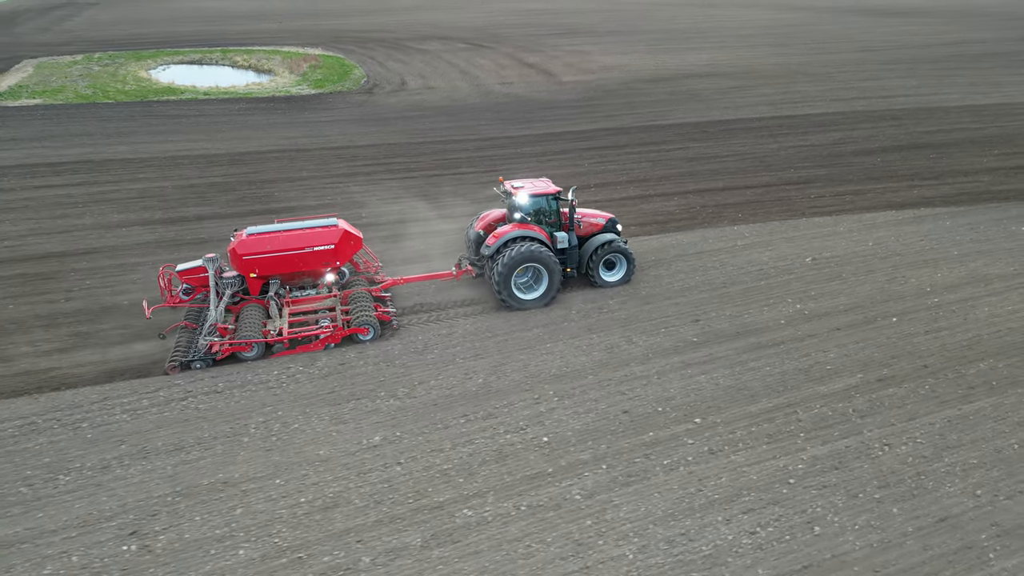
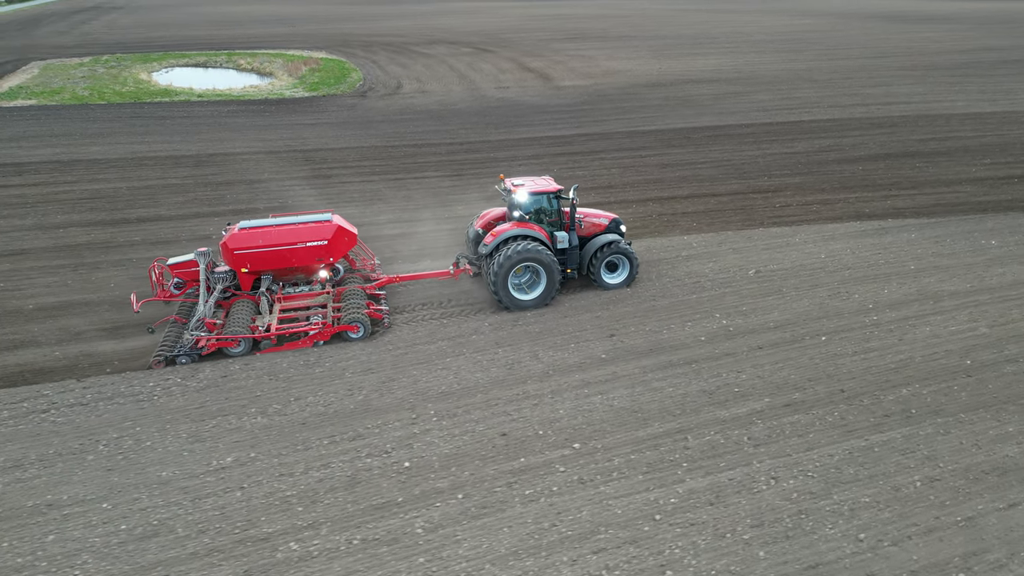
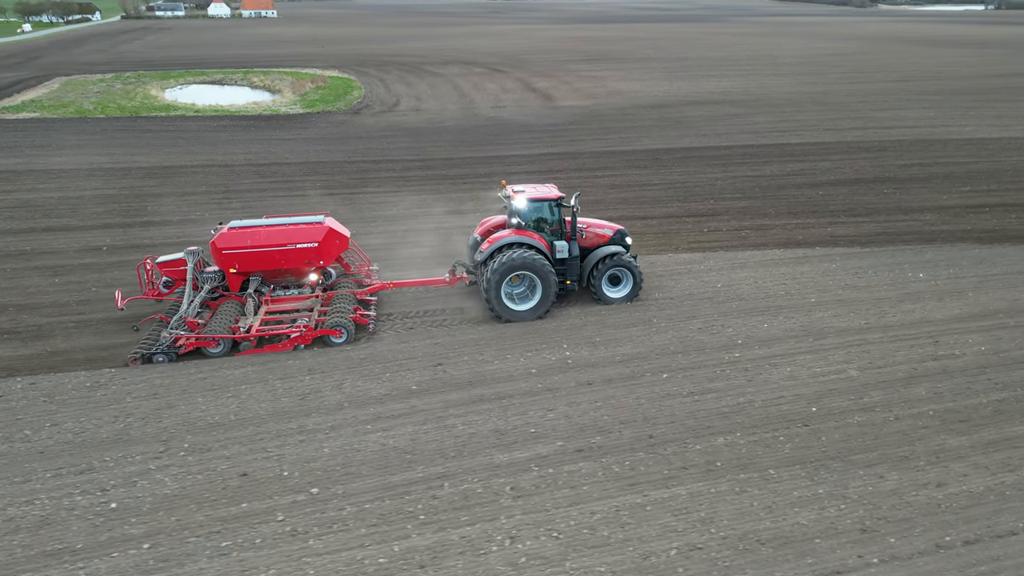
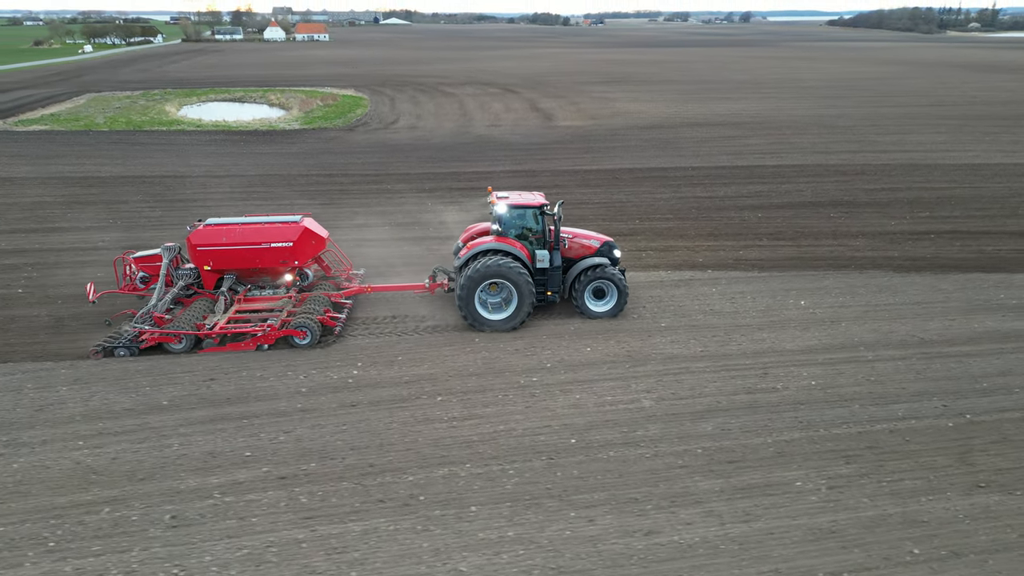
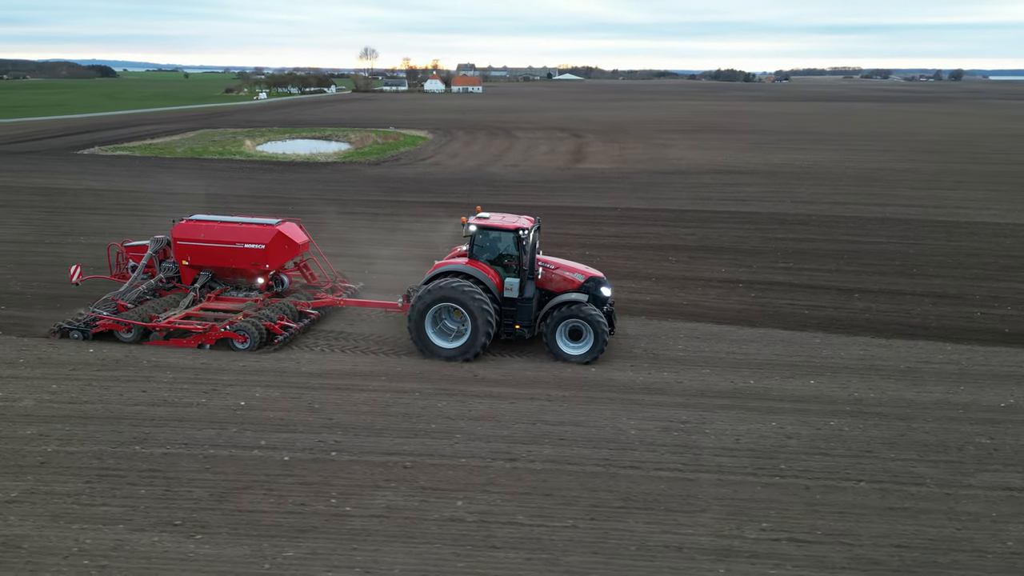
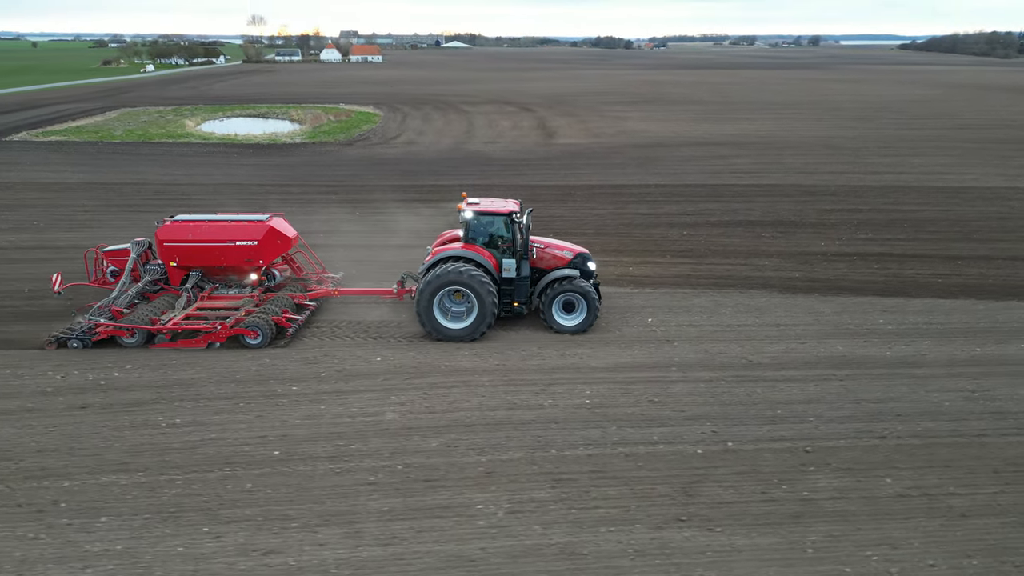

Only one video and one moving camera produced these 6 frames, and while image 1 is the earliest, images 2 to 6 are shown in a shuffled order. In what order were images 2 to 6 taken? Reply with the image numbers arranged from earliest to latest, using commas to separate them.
2, 3, 4, 6, 5
